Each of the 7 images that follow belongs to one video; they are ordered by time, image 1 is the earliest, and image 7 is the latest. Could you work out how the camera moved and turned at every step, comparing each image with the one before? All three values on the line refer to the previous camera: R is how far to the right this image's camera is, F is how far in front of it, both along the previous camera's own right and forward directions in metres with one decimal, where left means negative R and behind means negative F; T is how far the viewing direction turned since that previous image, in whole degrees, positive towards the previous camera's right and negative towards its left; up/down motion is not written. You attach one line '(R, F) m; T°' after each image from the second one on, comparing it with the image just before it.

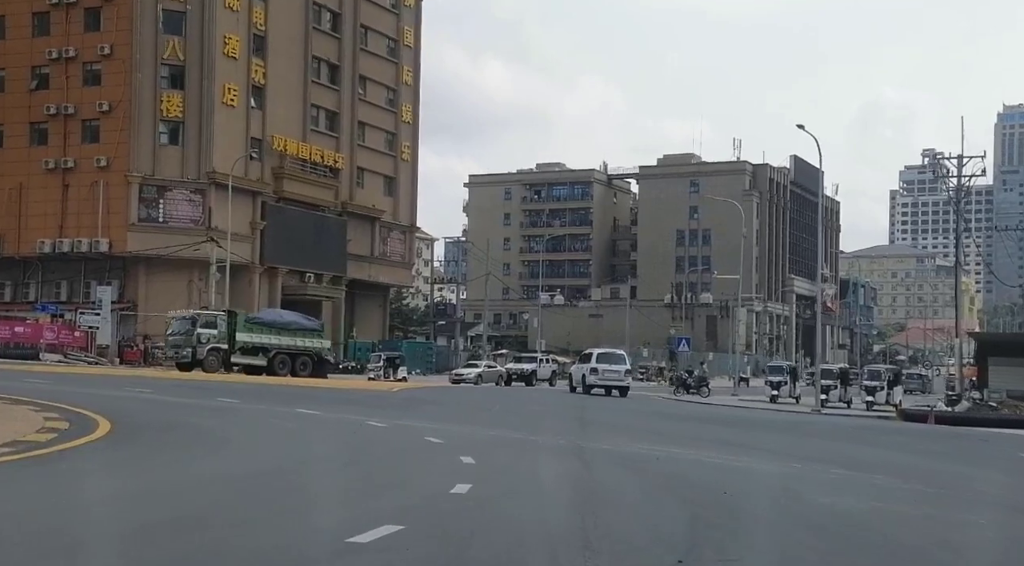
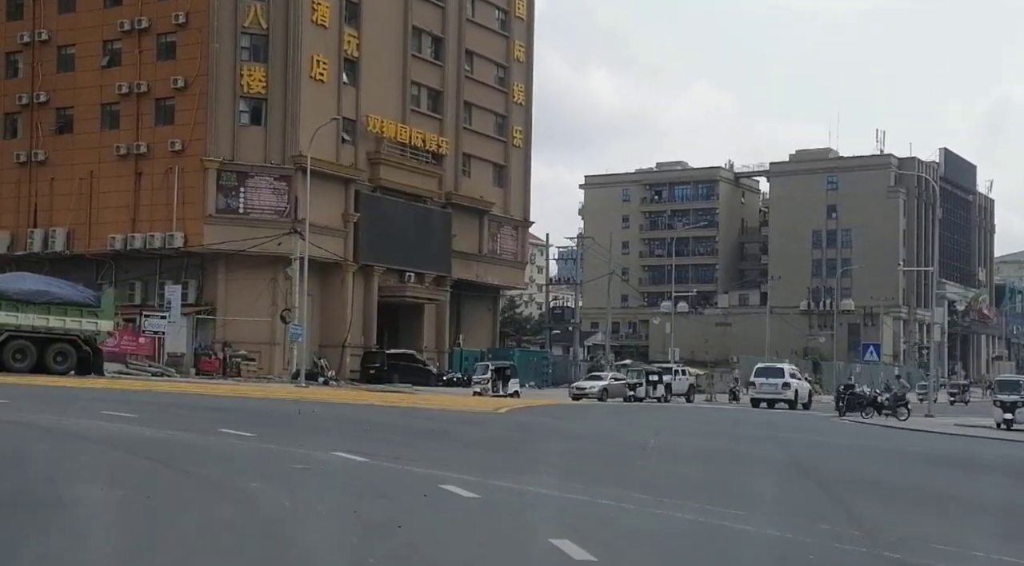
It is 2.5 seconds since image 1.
(-0.8, +8.9) m; -5°
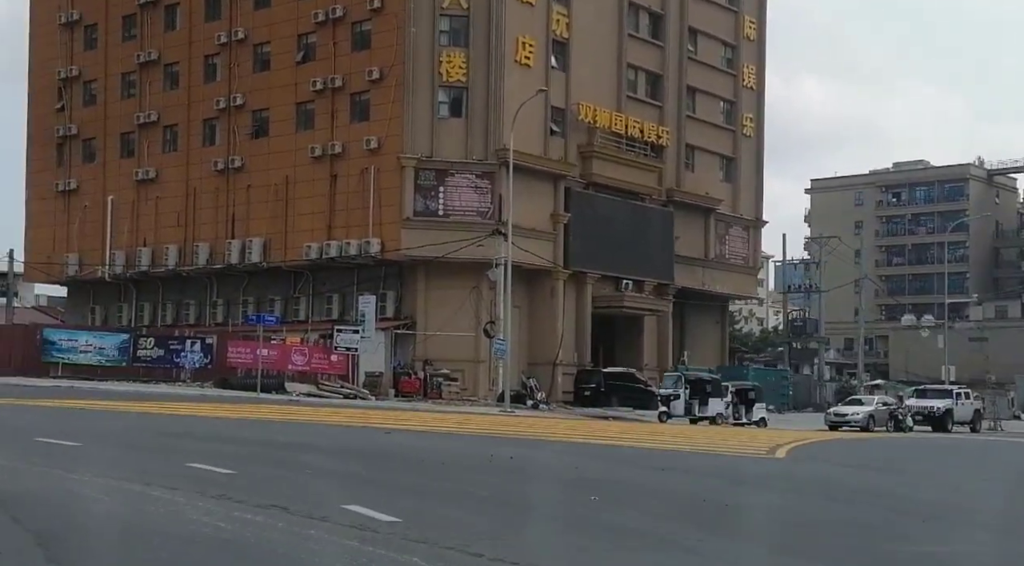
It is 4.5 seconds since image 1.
(-0.9, +6.9) m; -10°
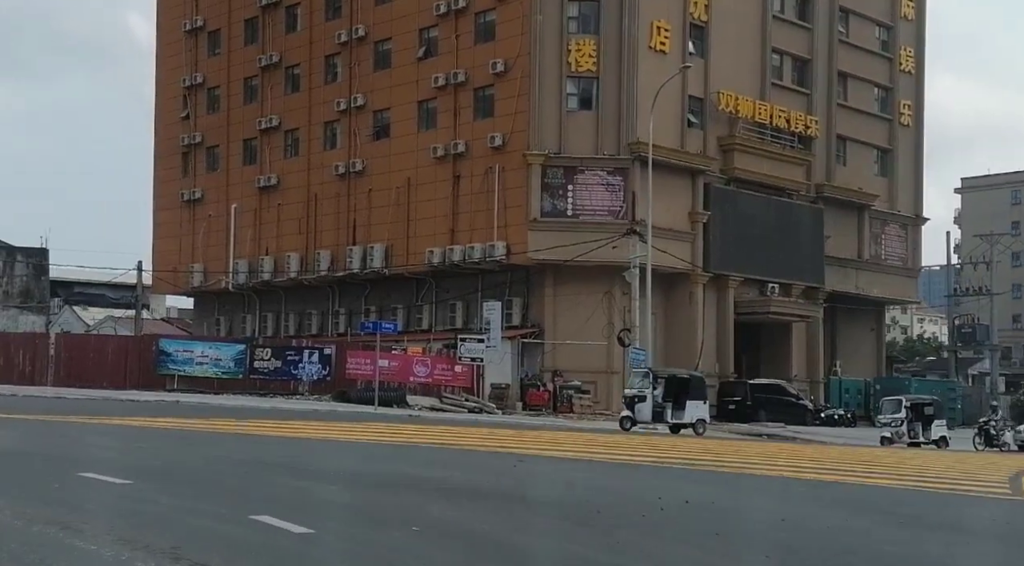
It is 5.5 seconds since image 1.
(-0.4, +3.5) m; -6°
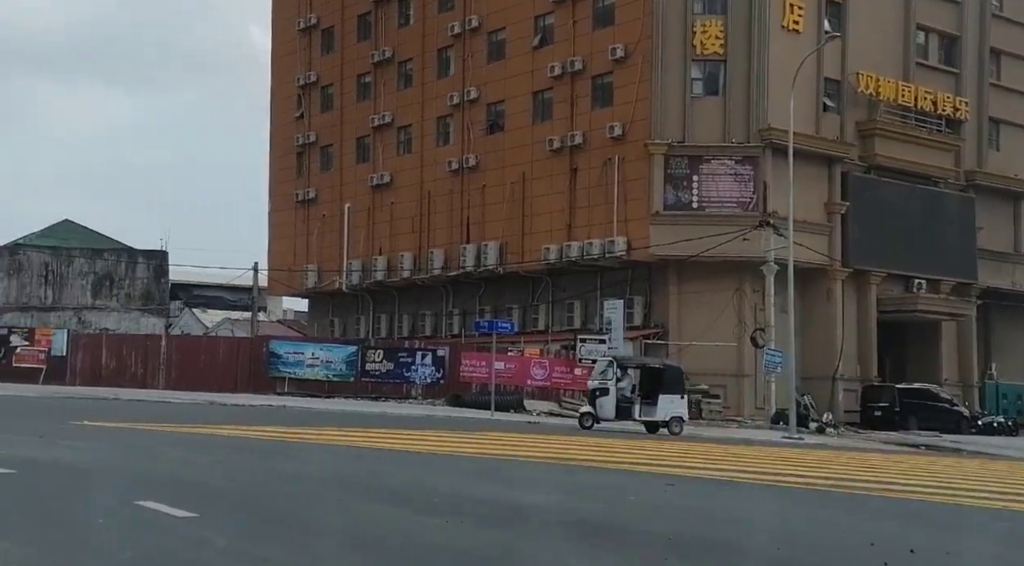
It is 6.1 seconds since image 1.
(-0.3, +2.5) m; -6°
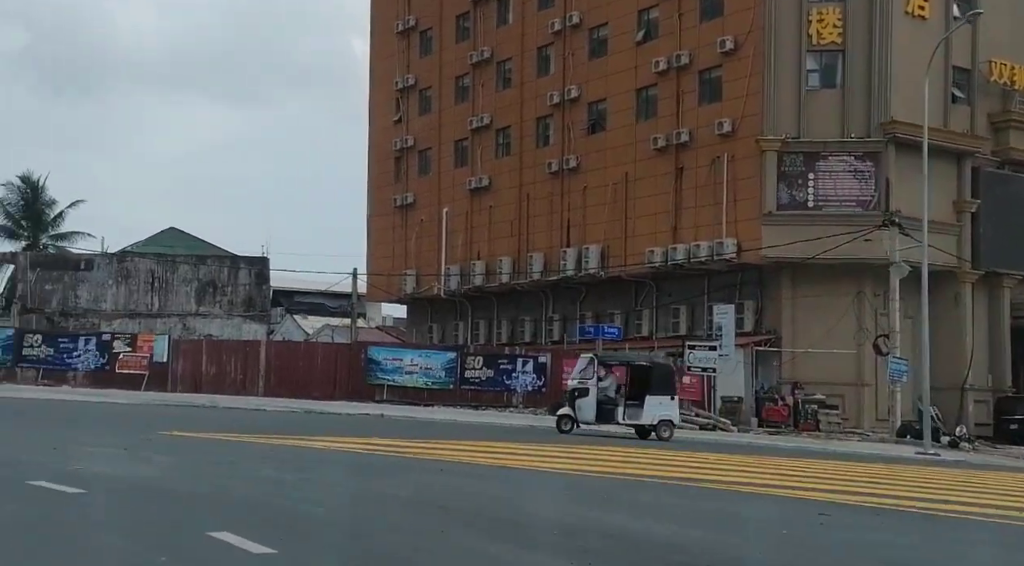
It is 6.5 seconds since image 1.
(-0.2, +1.9) m; -5°
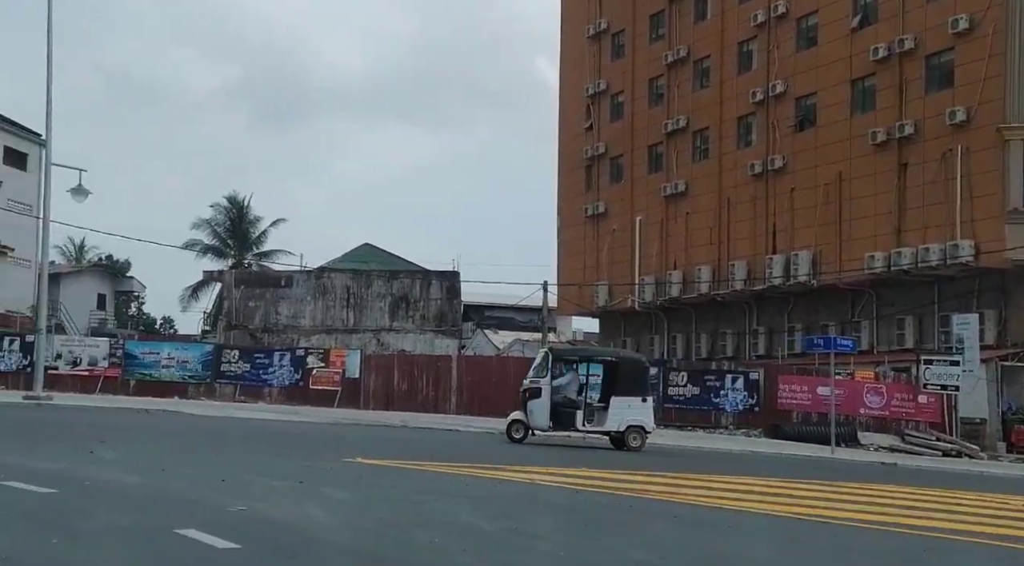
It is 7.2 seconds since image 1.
(-0.6, +3.1) m; -9°
